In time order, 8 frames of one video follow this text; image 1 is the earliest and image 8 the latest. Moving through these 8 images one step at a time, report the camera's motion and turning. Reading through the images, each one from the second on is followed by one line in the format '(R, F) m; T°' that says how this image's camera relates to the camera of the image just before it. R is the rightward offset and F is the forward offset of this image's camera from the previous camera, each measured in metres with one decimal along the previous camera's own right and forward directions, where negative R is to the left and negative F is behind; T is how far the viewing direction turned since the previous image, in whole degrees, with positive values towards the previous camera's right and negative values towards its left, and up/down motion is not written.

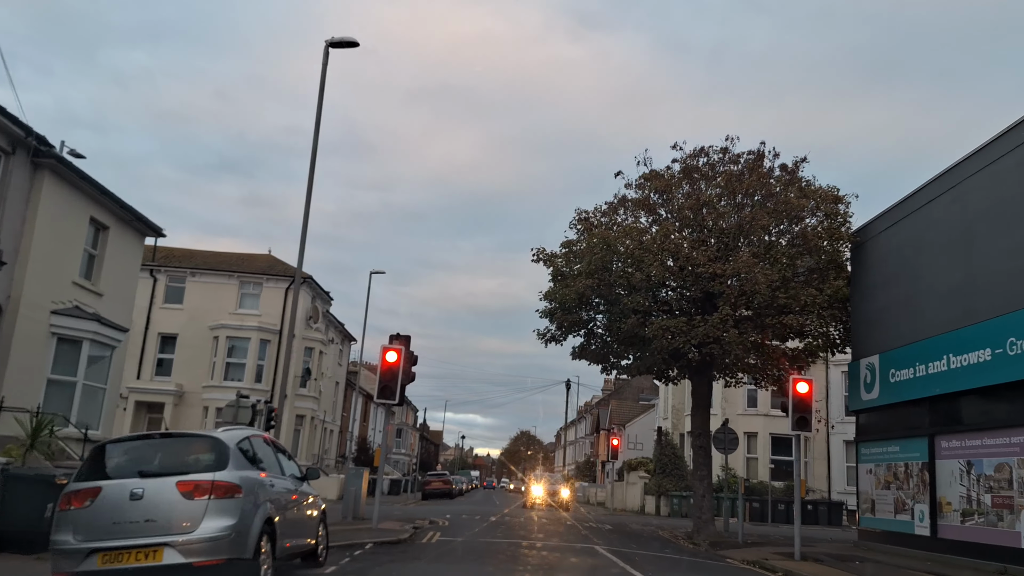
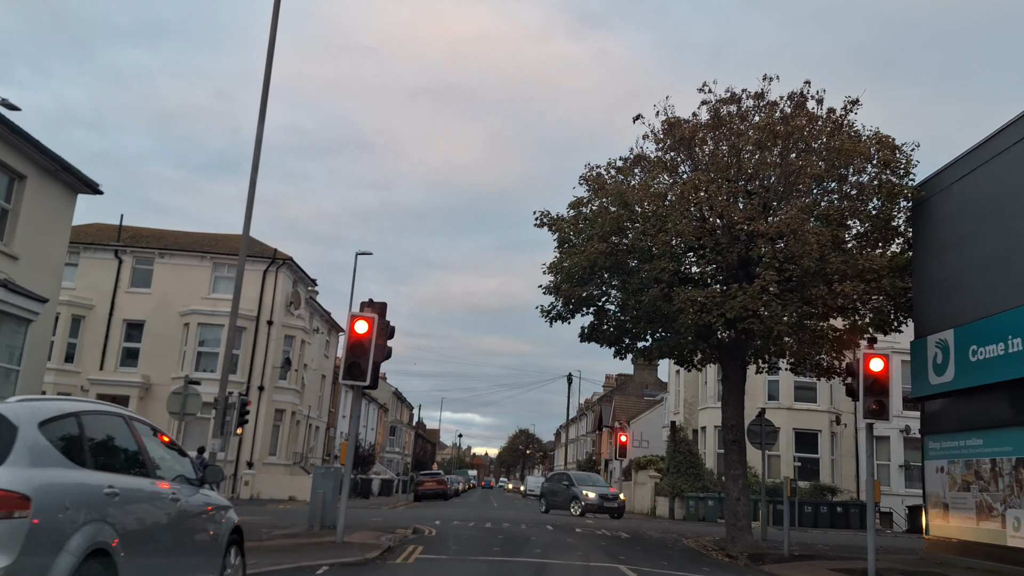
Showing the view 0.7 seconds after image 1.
(0.0, +3.1) m; 0°
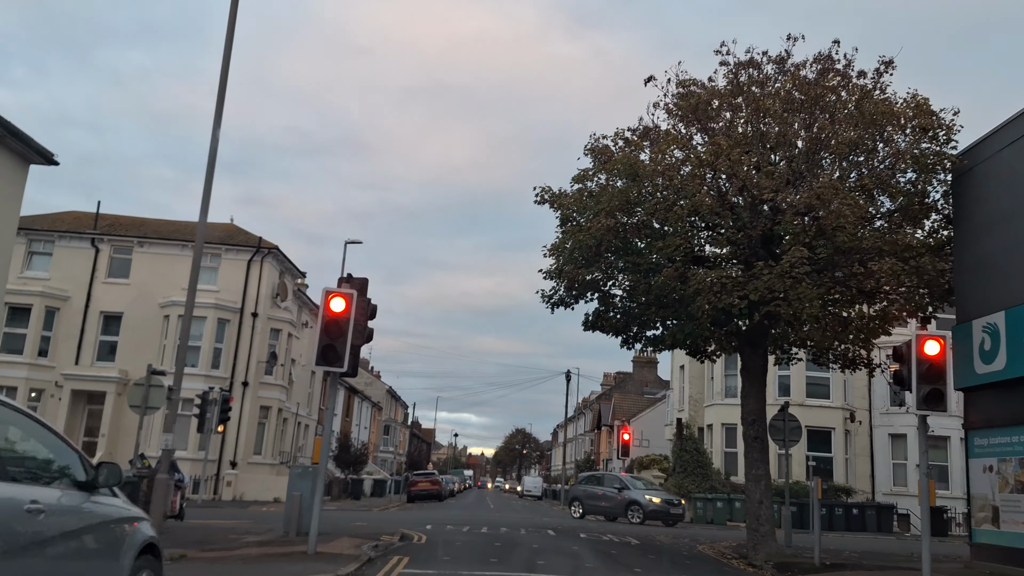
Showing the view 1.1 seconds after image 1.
(0.0, +1.6) m; 0°
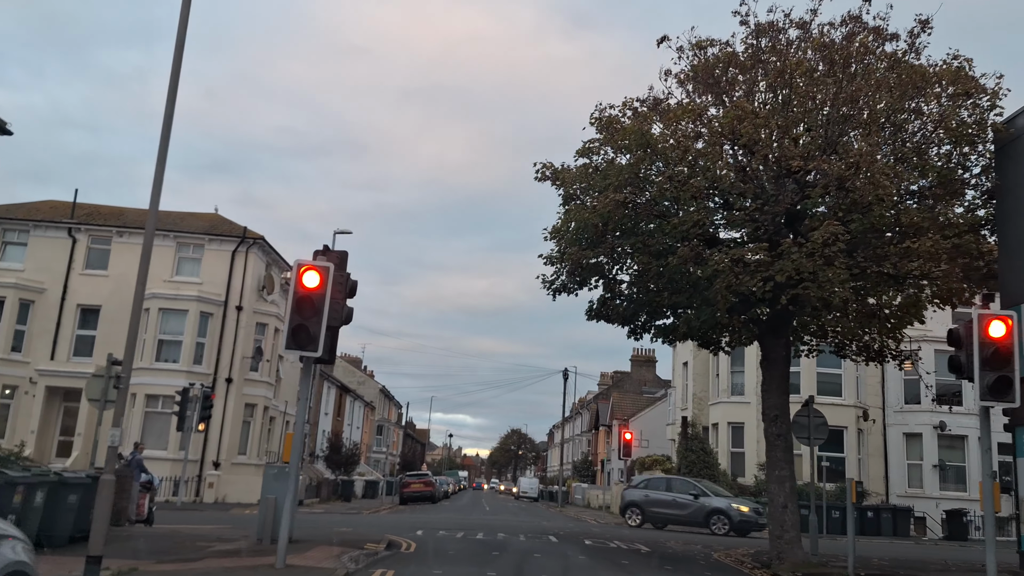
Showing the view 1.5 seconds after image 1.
(-0.1, +1.4) m; 0°
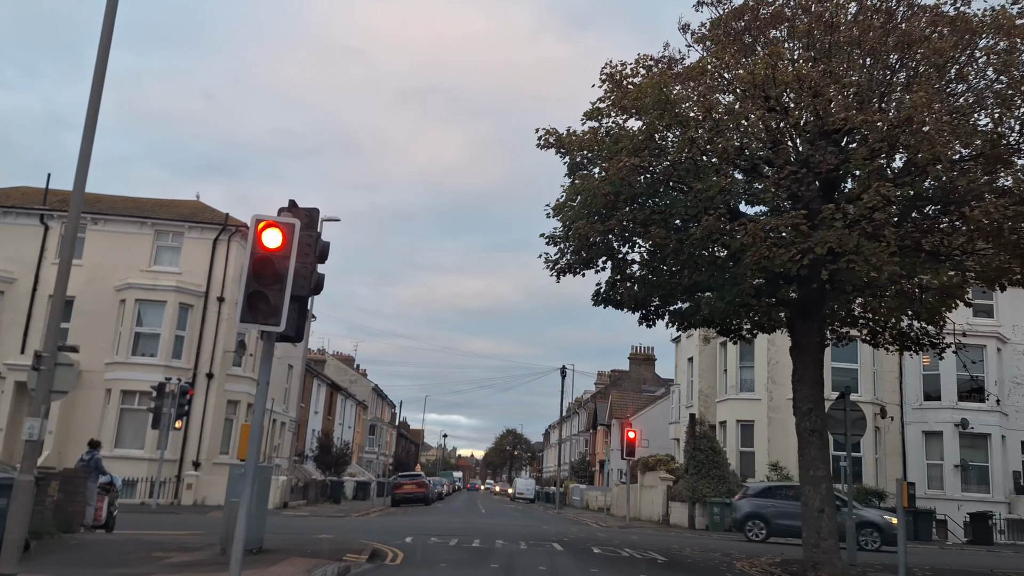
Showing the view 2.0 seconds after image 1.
(-0.1, +1.6) m; 0°
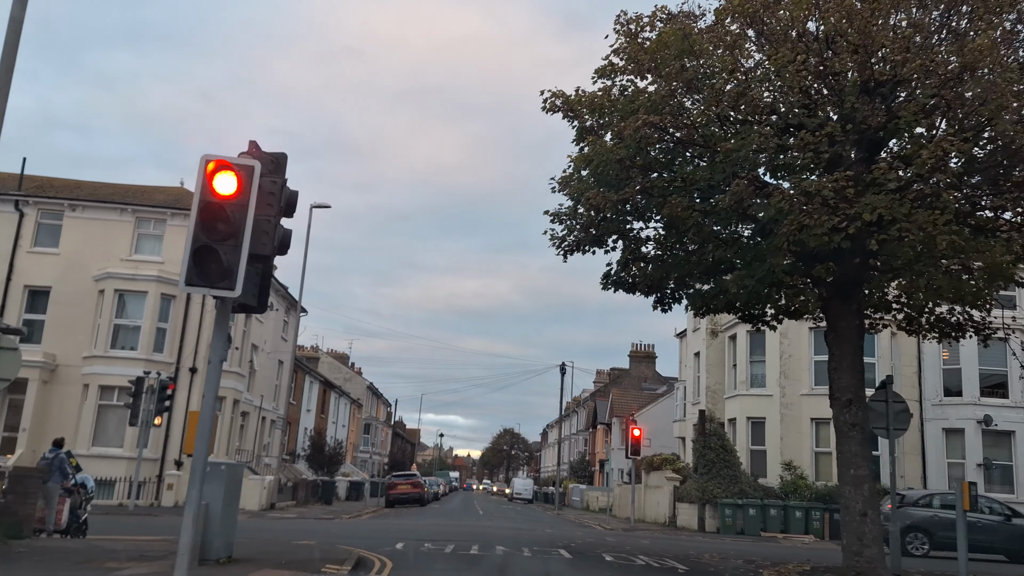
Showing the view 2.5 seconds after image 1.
(-0.1, +1.4) m; 0°
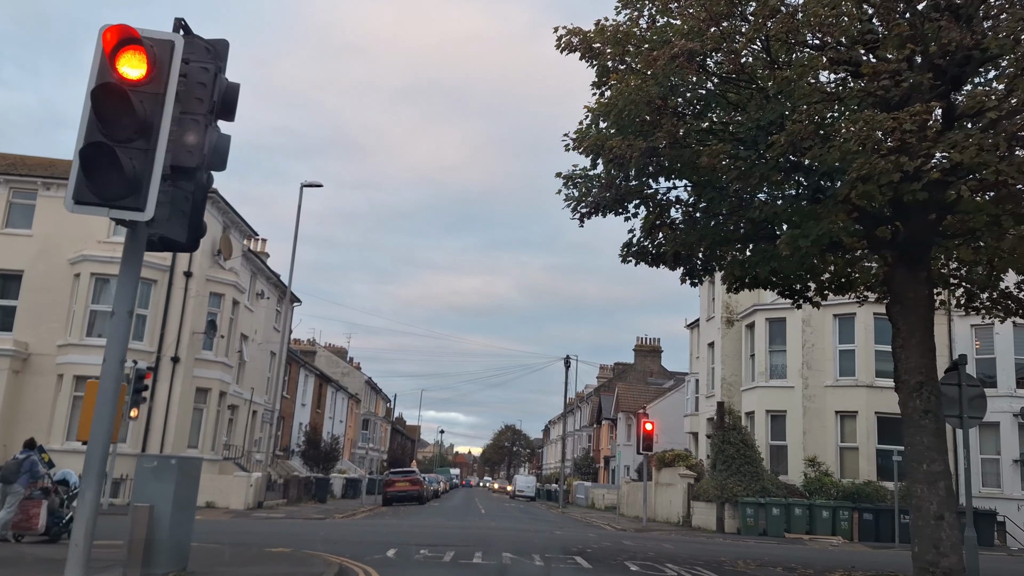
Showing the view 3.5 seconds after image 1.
(-0.1, +1.7) m; 0°
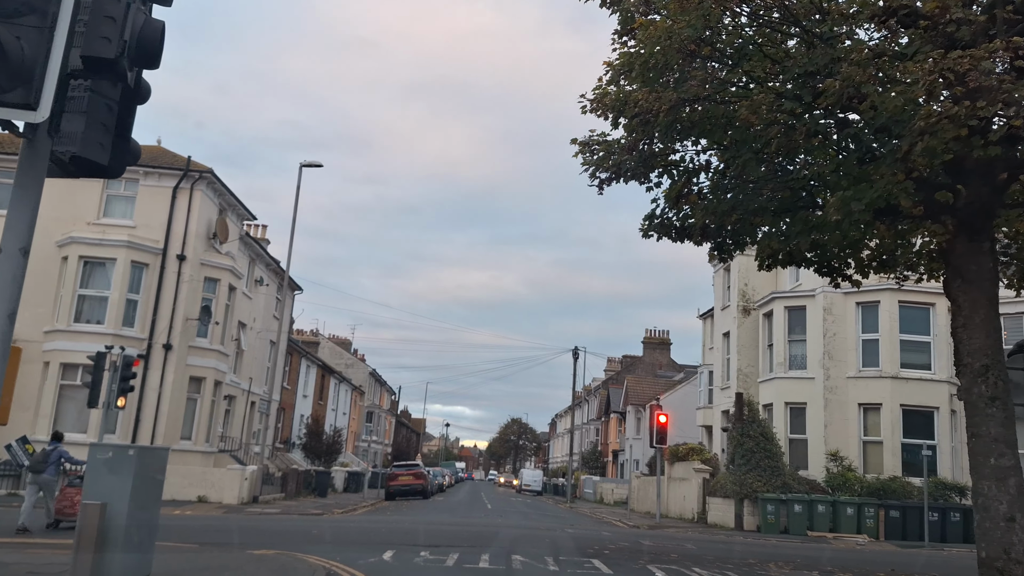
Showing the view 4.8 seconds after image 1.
(-0.1, +1.1) m; 0°
